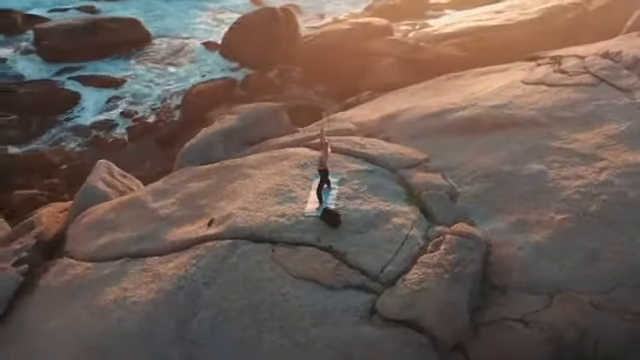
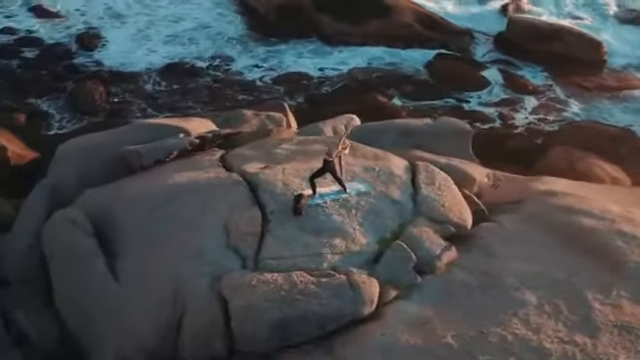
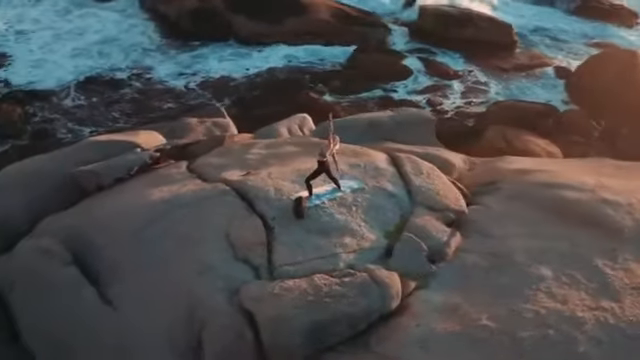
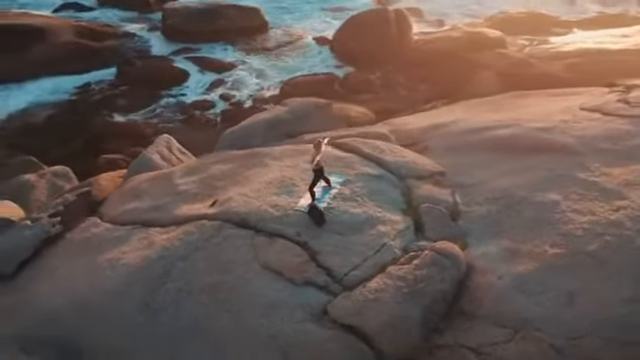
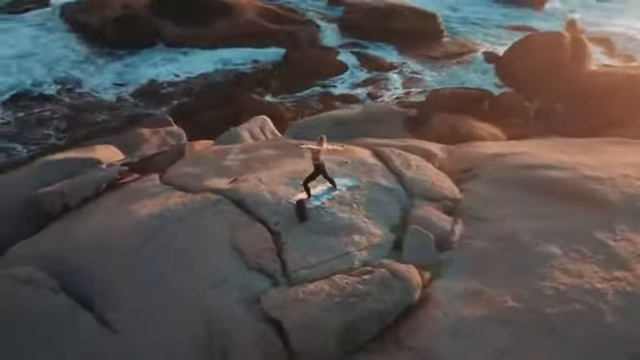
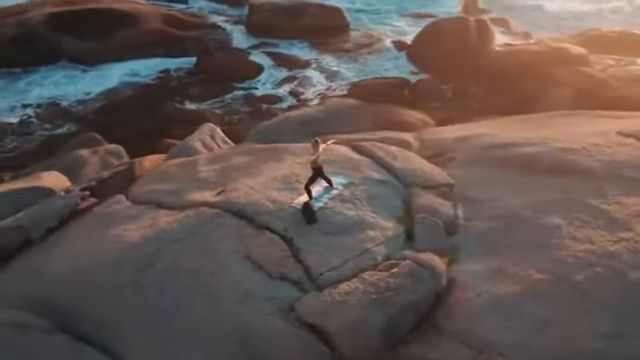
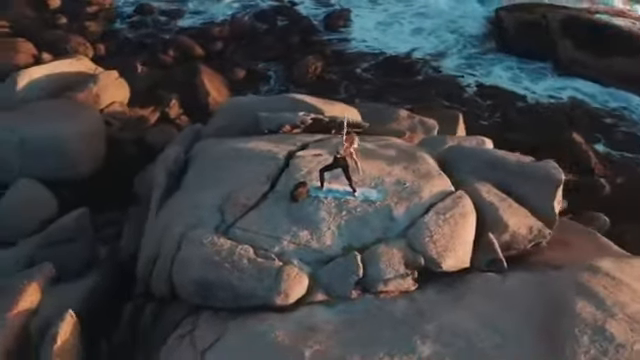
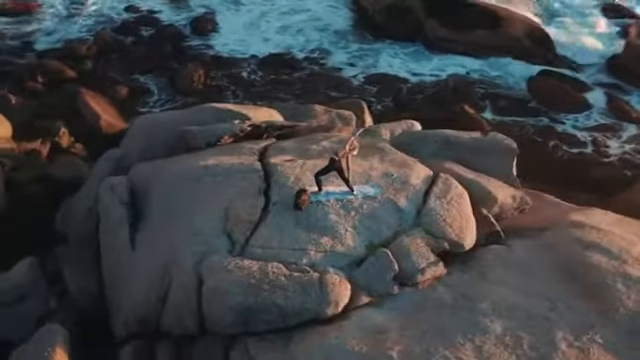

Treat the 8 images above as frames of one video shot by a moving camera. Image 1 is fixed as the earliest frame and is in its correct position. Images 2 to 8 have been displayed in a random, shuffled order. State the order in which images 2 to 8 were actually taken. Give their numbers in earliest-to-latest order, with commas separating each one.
4, 6, 5, 3, 2, 8, 7
